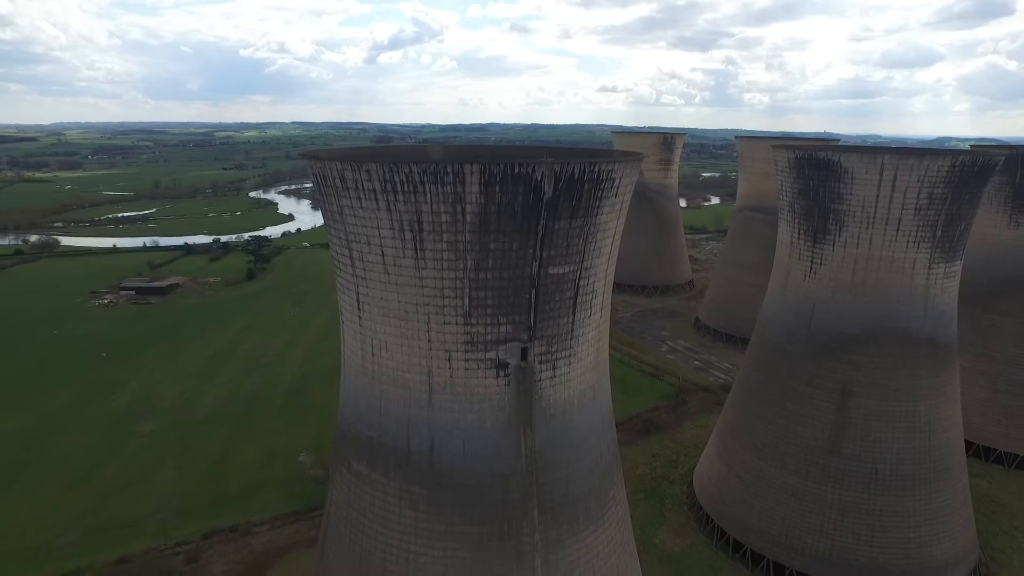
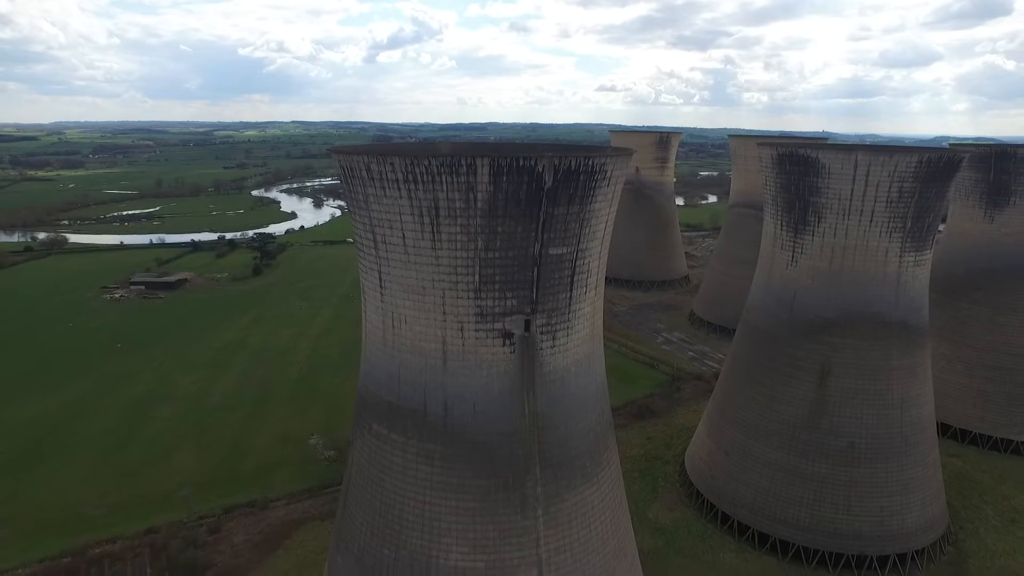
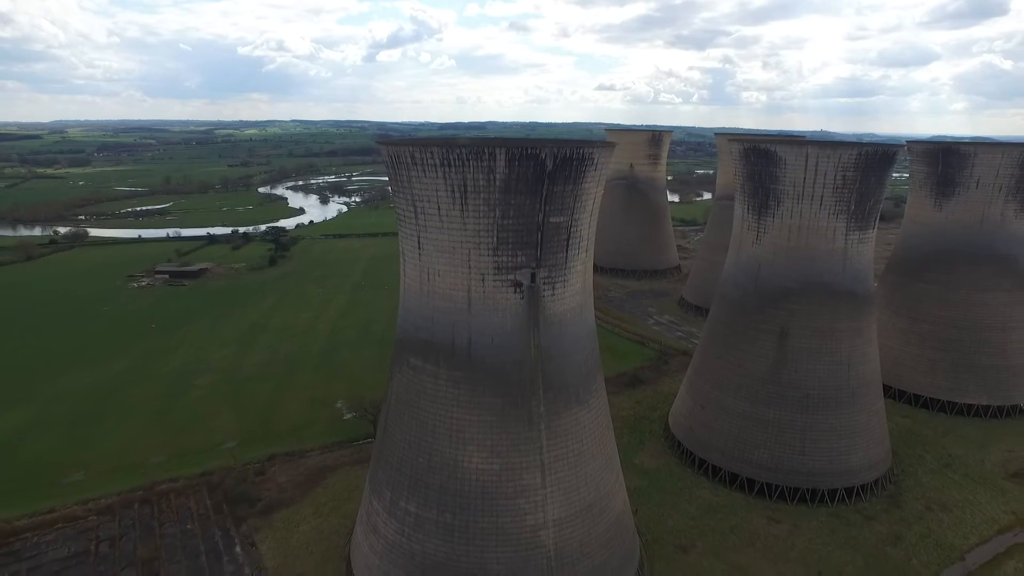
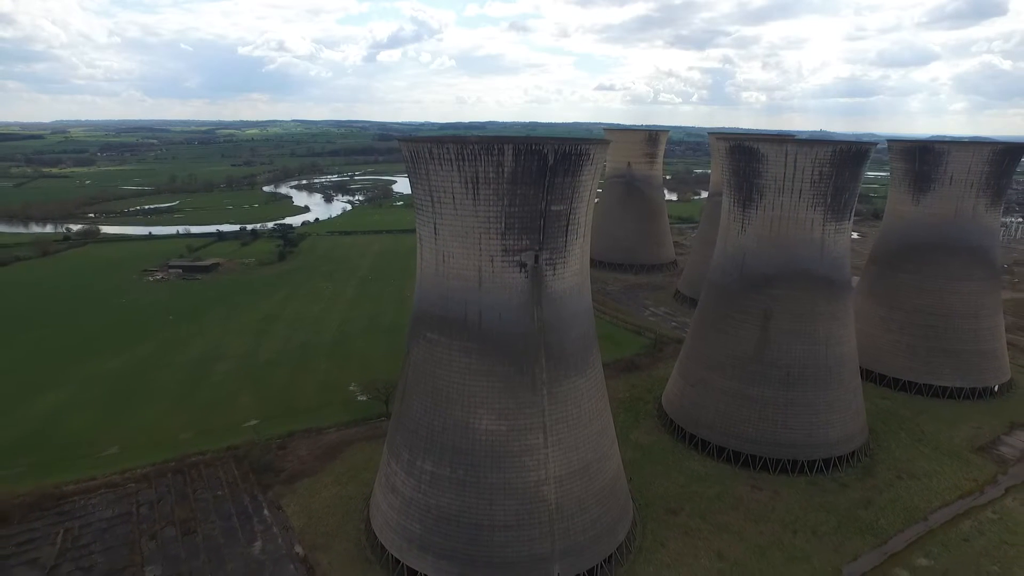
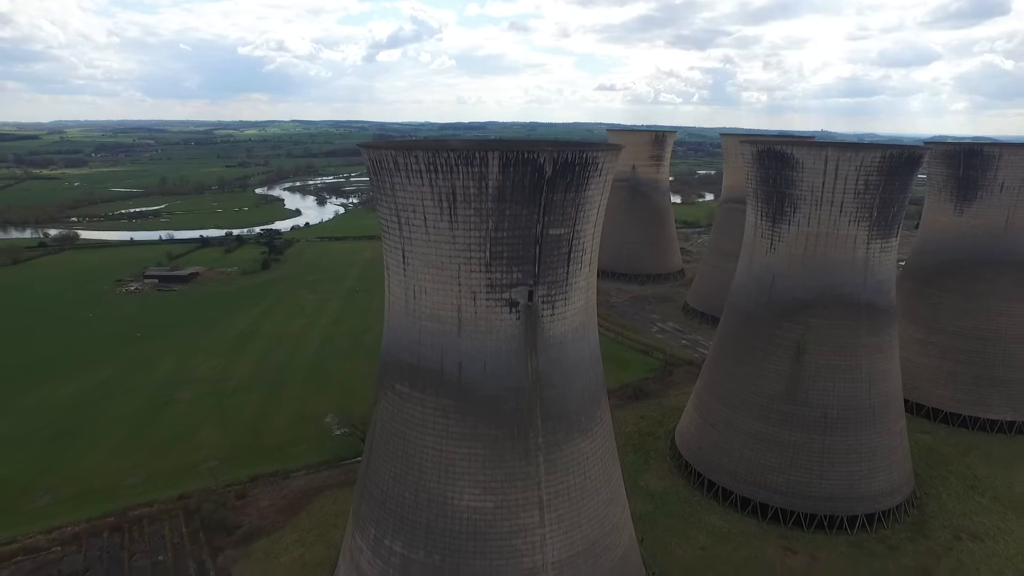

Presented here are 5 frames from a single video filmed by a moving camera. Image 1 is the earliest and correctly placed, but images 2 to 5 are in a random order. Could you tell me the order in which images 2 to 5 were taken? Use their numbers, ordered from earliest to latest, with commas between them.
2, 5, 3, 4
